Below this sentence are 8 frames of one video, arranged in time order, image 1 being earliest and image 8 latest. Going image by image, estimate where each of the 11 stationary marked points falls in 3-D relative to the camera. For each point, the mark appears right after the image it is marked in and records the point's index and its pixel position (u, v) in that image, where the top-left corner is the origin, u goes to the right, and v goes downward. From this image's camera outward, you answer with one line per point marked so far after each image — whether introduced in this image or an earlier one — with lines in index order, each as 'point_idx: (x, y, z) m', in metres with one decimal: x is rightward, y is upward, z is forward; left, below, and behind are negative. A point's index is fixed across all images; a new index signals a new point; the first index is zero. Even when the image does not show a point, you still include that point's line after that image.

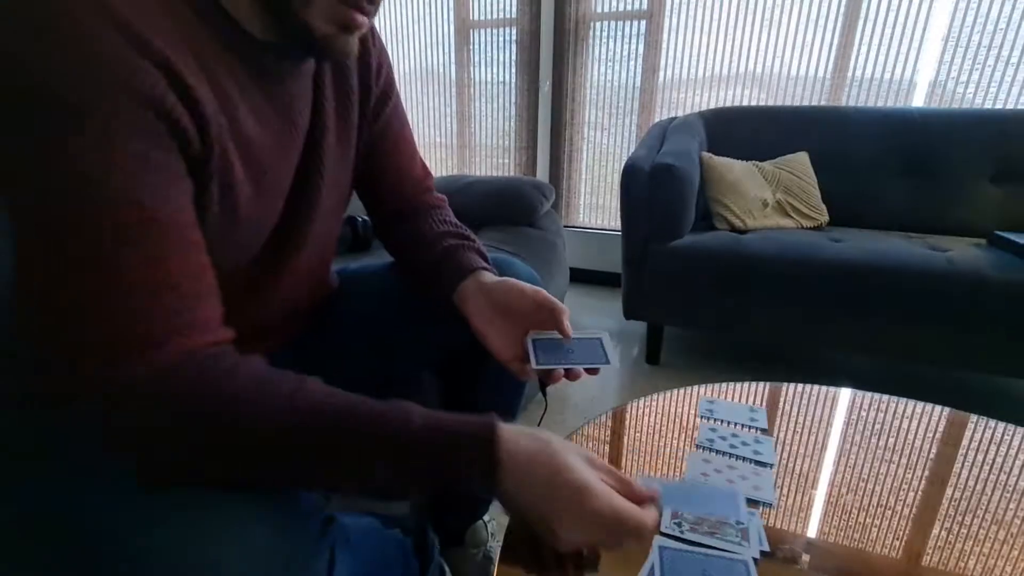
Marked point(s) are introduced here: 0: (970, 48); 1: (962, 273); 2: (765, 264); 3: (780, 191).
0: (+1.6, +0.8, +1.8) m
1: (+1.1, 0.0, +1.3) m
2: (+0.7, +0.1, +1.4) m
3: (+0.9, +0.3, +1.7) m
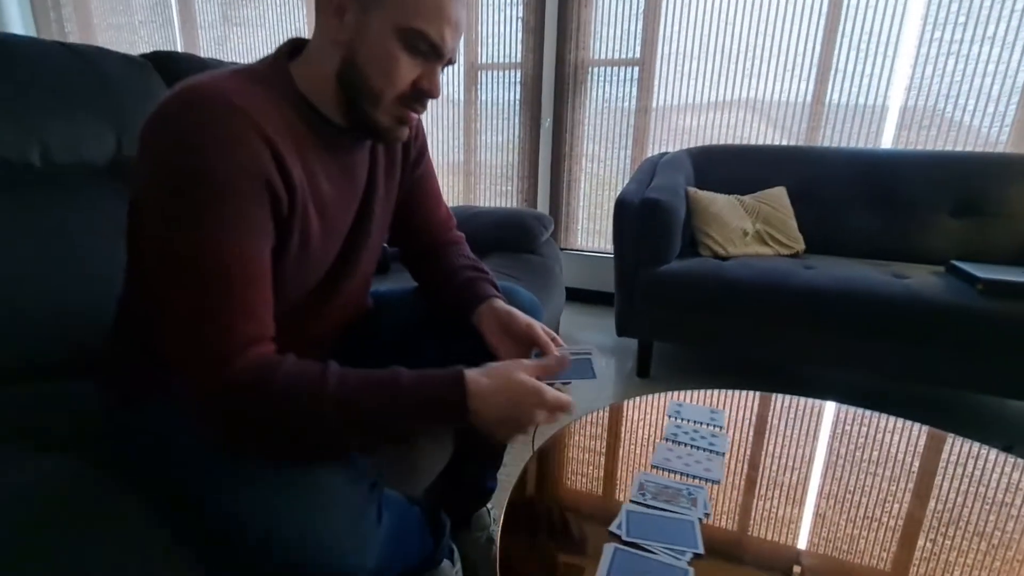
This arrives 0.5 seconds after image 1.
0: (+1.6, +0.7, +2.0) m
1: (+1.1, 0.0, +1.5) m
2: (+0.7, 0.0, +1.6) m
3: (+0.9, +0.2, +1.9) m
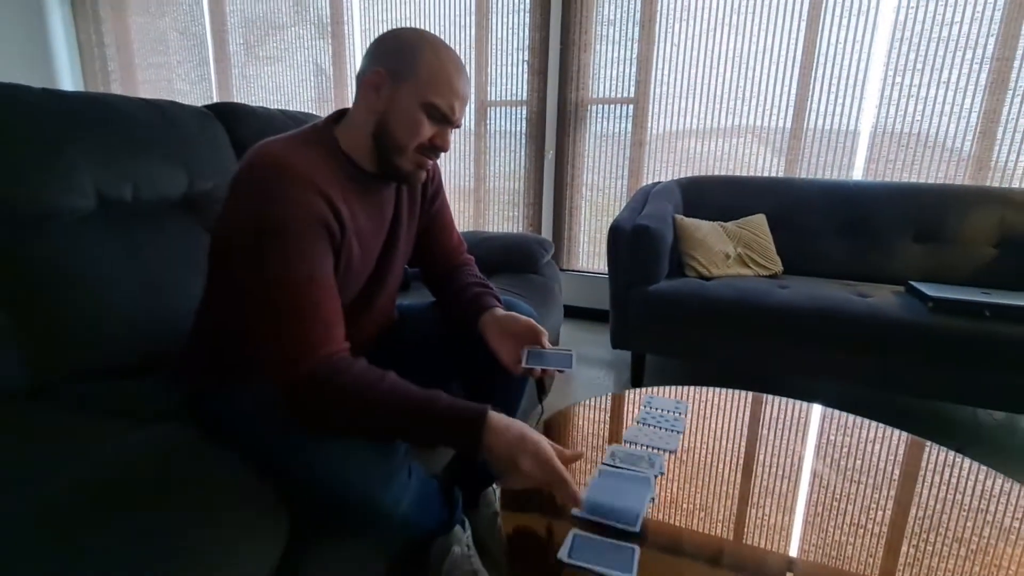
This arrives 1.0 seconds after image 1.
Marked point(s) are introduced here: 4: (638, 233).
0: (+1.7, +0.7, +2.2) m
1: (+1.1, -0.1, +1.7) m
2: (+0.7, -0.1, +1.8) m
3: (+0.9, +0.2, +2.1) m
4: (+0.5, +0.2, +1.9) m
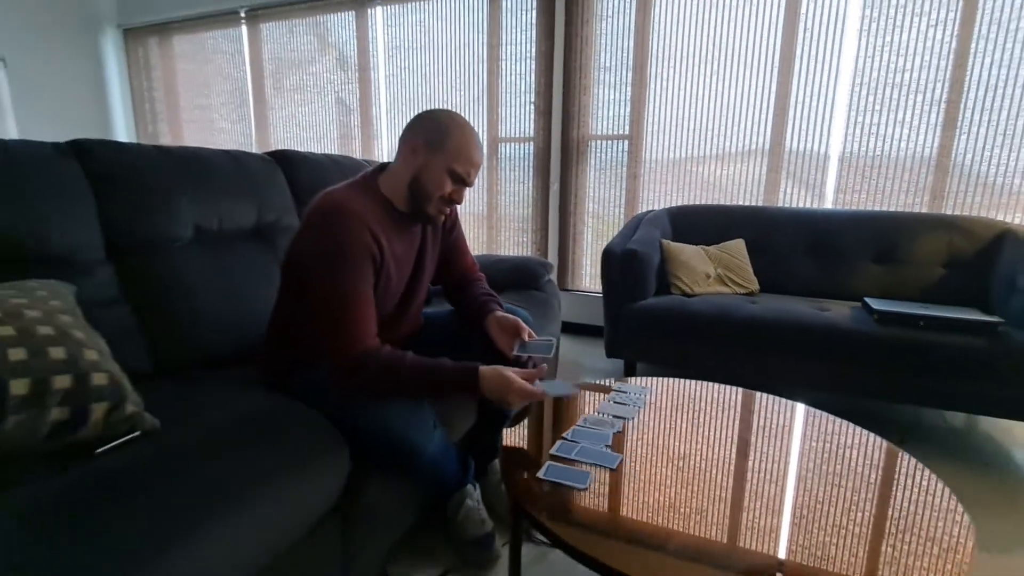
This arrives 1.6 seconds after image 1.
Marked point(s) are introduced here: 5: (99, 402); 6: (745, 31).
0: (+1.7, +0.6, +2.5) m
1: (+1.2, -0.1, +1.9) m
2: (+0.7, -0.1, +2.1) m
3: (+0.9, +0.1, +2.3) m
4: (+0.5, +0.1, +2.2) m
5: (-0.7, -0.2, +0.9) m
6: (+1.2, +1.3, +2.6) m
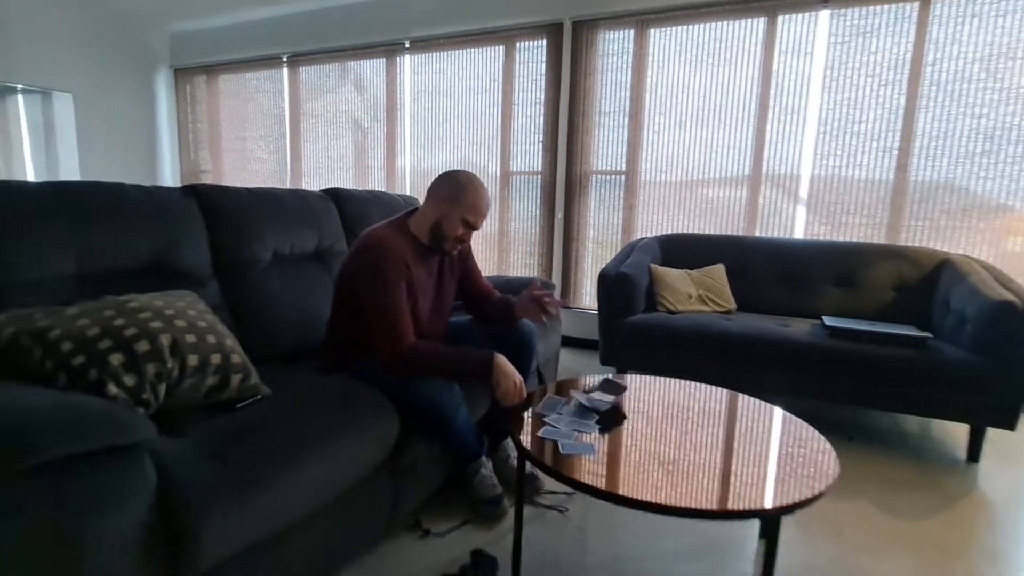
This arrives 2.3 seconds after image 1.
0: (+1.7, +0.5, +2.9) m
1: (+1.2, -0.2, +2.3) m
2: (+0.8, -0.2, +2.4) m
3: (+1.0, 0.0, +2.7) m
4: (+0.5, 0.0, +2.5) m
5: (-0.7, -0.2, +1.2) m
6: (+1.2, +1.2, +3.0) m
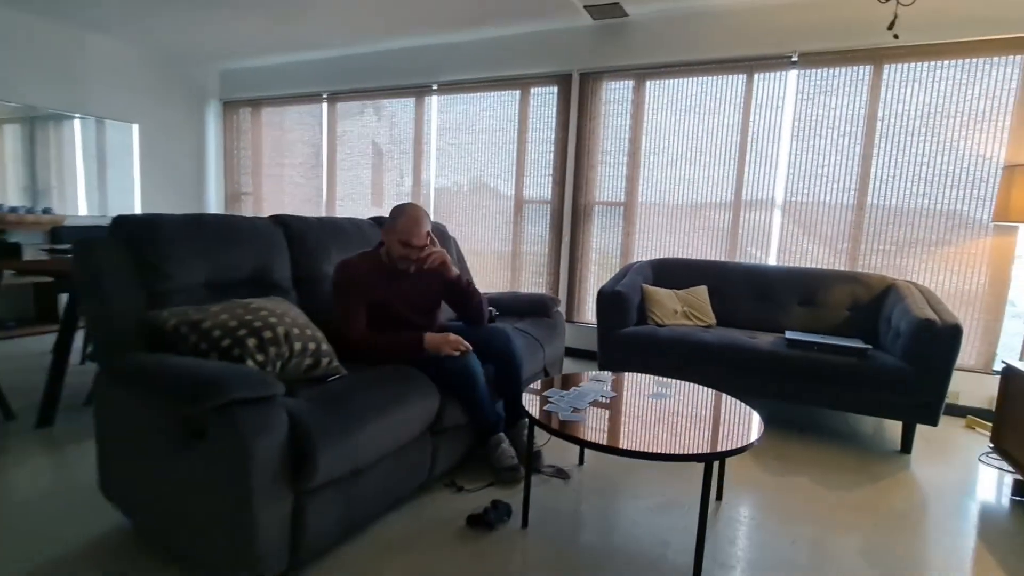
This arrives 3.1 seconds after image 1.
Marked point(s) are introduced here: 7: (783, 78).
0: (+1.8, +0.3, +3.3) m
1: (+1.3, -0.3, +2.7) m
2: (+0.8, -0.3, +2.8) m
3: (+1.0, -0.1, +3.1) m
4: (+0.6, 0.0, +3.0) m
5: (-0.6, -0.2, +1.7) m
6: (+1.3, +1.1, +3.5) m
7: (+1.7, +1.3, +3.3) m
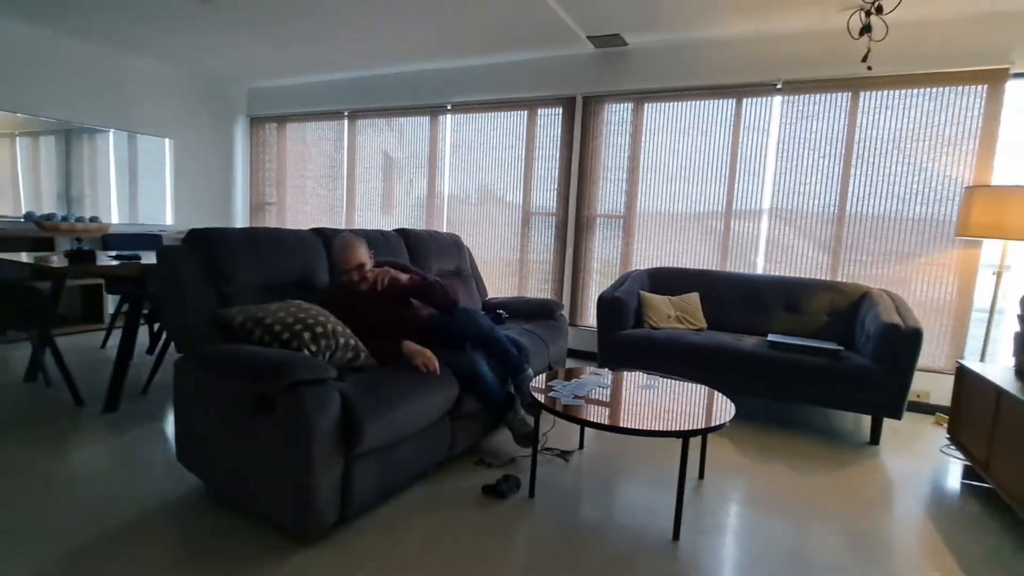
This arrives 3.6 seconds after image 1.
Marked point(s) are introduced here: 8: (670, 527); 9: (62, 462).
0: (+1.9, +0.3, +3.6) m
1: (+1.3, -0.4, +3.0) m
2: (+0.9, -0.3, +3.1) m
3: (+1.1, -0.1, +3.4) m
4: (+0.6, -0.1, +3.3) m
5: (-0.6, -0.2, +2.0) m
6: (+1.4, +1.0, +3.8) m
7: (+1.7, +1.3, +3.6) m
8: (+0.6, -0.9, +2.0) m
9: (-1.9, -0.7, +2.3) m
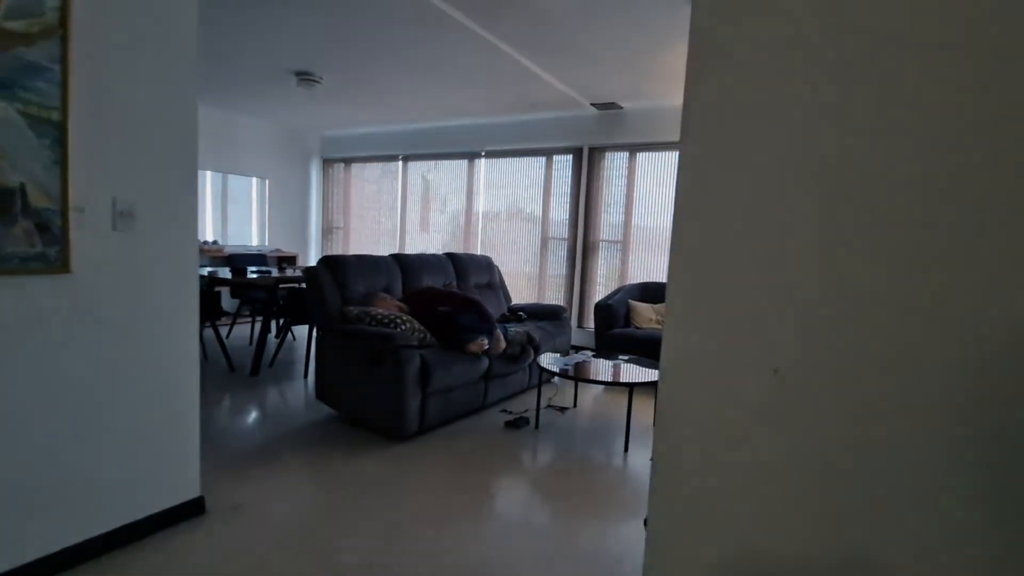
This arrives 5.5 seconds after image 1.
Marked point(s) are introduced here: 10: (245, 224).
0: (+2.0, +0.2, +4.6) m
1: (+1.4, -0.4, +4.0) m
2: (+1.0, -0.4, +4.2) m
3: (+1.2, -0.2, +4.4) m
4: (+0.8, -0.2, +4.3) m
5: (-0.5, -0.3, +3.1) m
6: (+1.6, +0.9, +4.8) m
7: (+1.9, +1.2, +4.6) m
8: (+0.7, -0.9, +3.0) m
9: (-1.8, -0.8, +3.4) m
10: (-3.2, +0.8, +6.5) m
